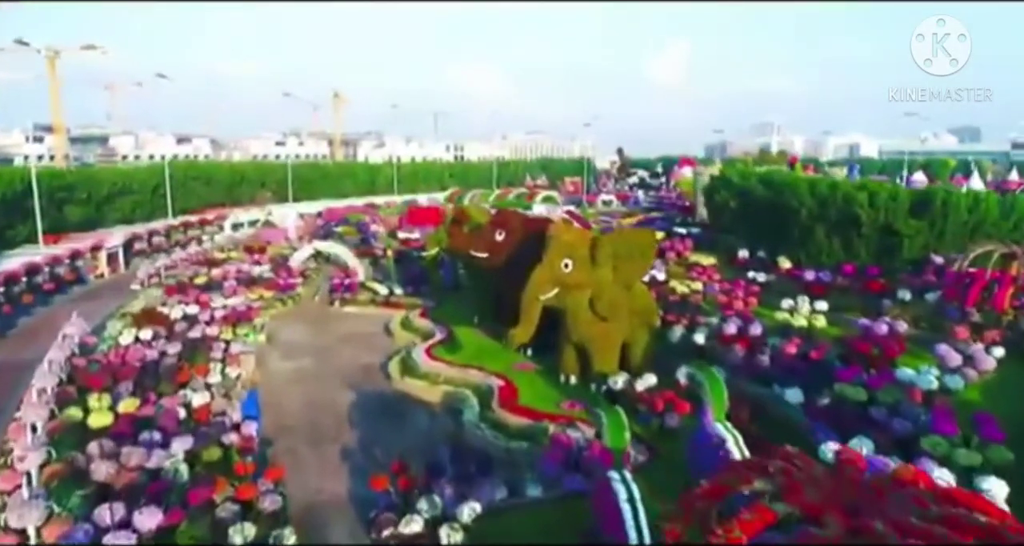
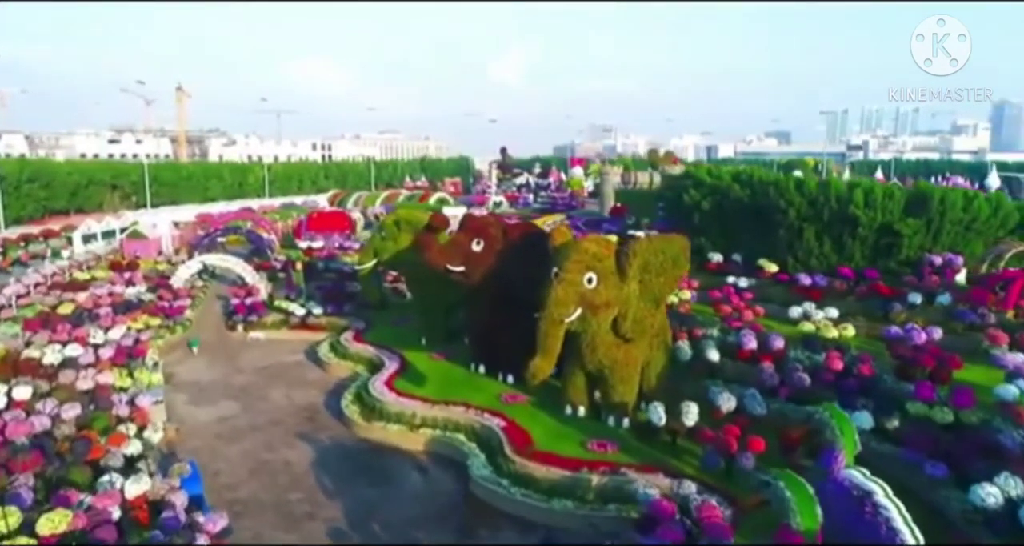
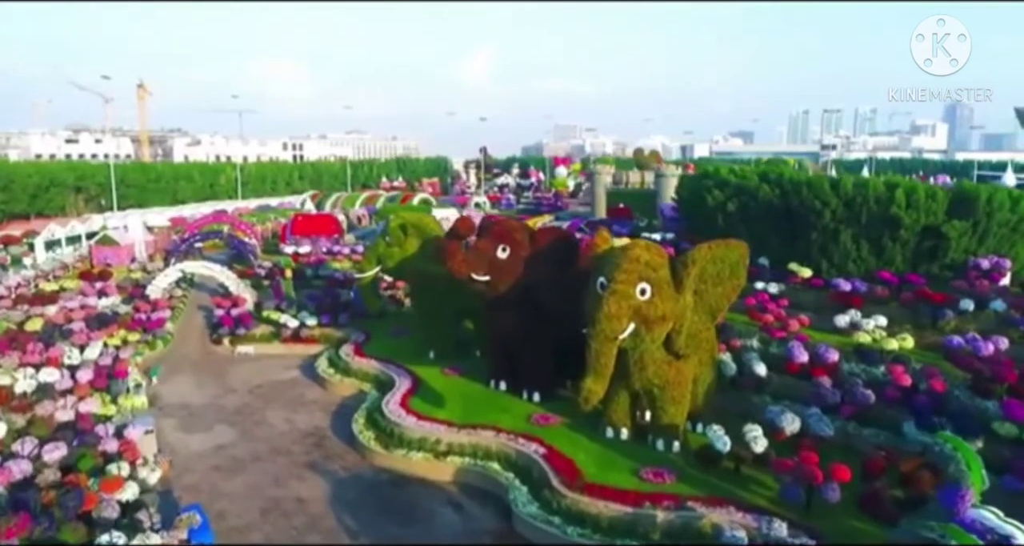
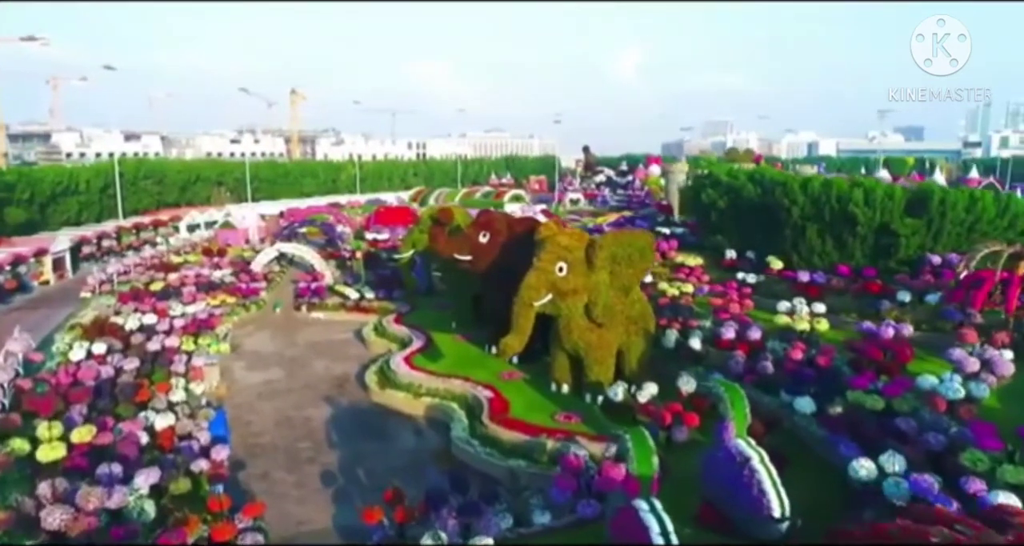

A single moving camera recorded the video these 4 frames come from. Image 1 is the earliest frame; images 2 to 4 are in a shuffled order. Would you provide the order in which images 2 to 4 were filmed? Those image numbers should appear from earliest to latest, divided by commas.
4, 2, 3
